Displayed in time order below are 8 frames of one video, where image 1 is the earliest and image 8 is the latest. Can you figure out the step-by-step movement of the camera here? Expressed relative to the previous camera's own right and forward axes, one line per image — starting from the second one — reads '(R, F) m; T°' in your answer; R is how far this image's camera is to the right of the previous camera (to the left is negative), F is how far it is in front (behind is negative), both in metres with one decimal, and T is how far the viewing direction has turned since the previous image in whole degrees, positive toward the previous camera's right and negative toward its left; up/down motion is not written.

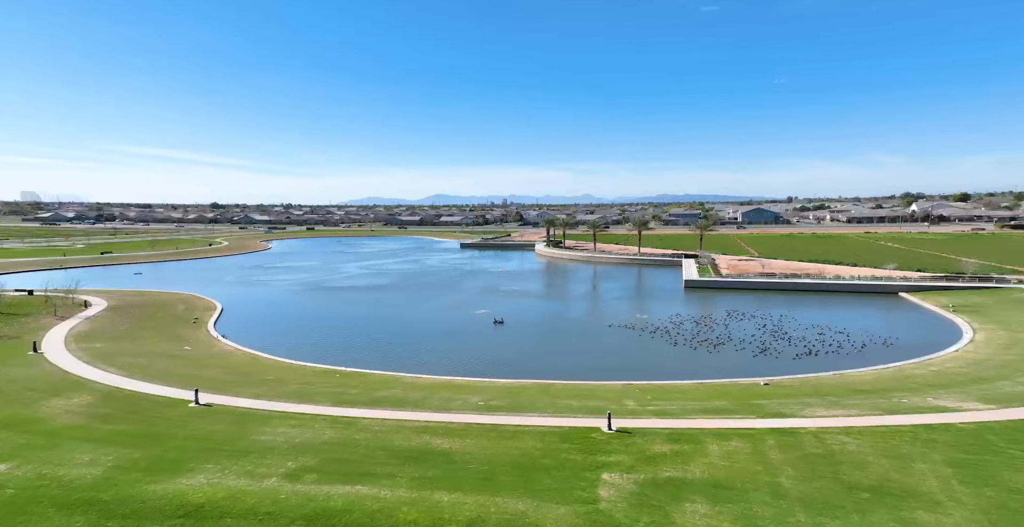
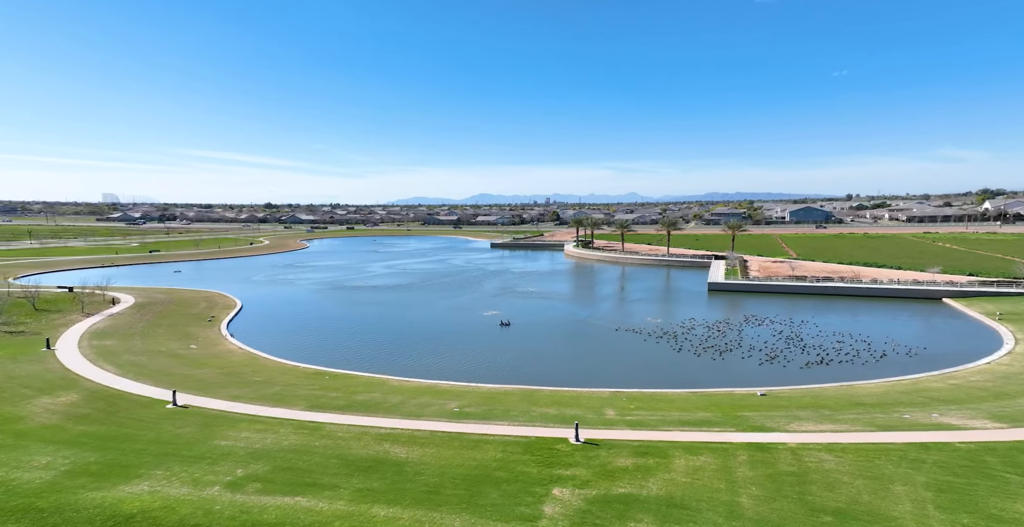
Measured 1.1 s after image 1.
(+1.5, +0.4) m; -3°
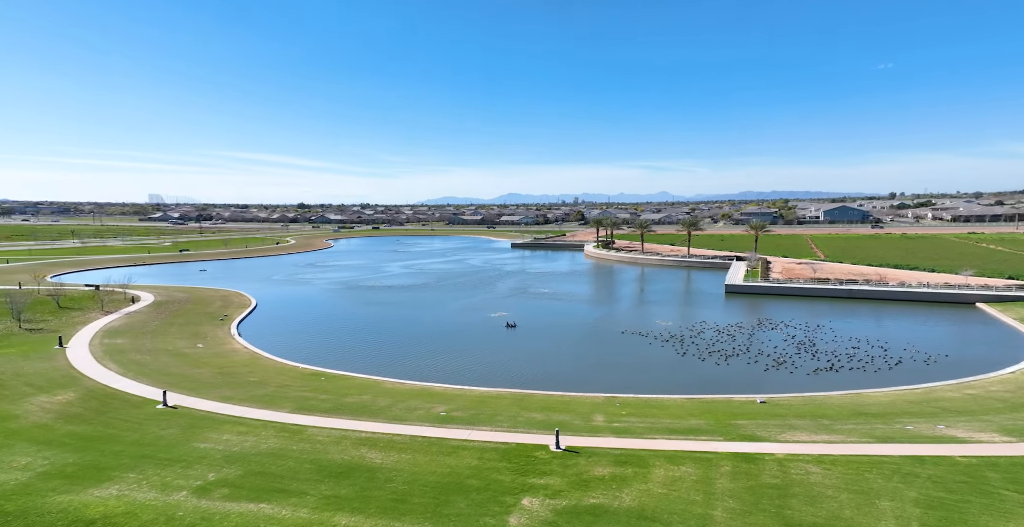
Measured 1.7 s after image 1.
(+0.9, +0.2) m; -2°
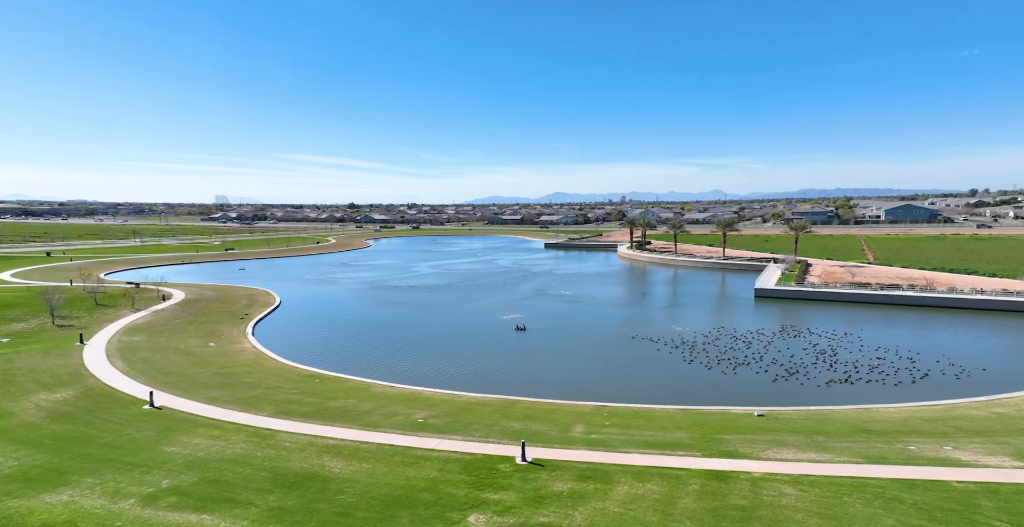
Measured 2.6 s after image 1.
(+1.5, +0.4) m; -3°
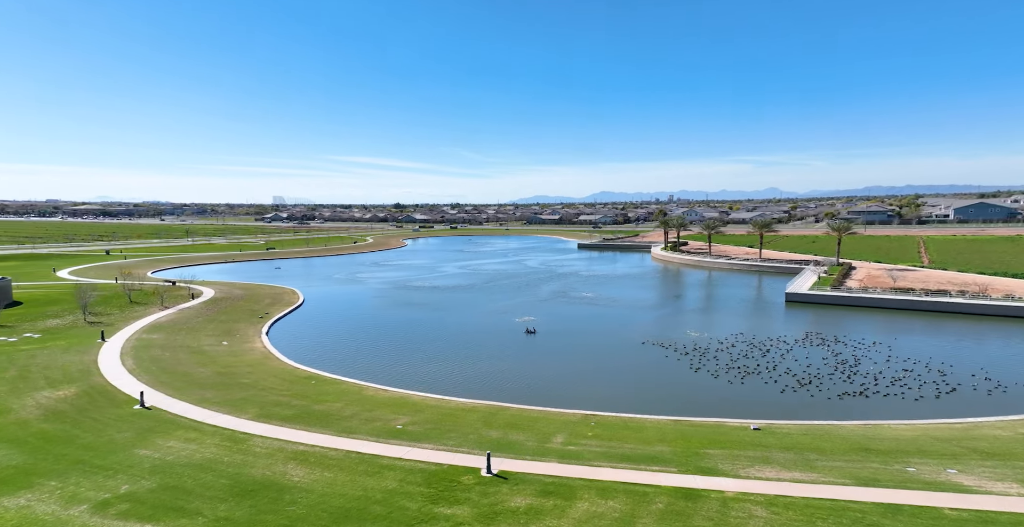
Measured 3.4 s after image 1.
(+1.5, +0.3) m; -3°
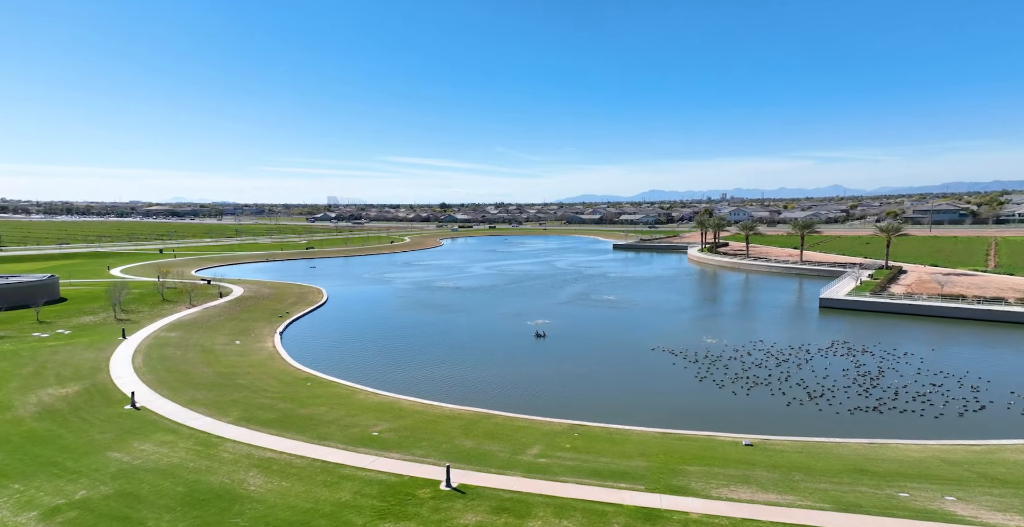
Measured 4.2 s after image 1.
(+1.6, +0.3) m; -3°
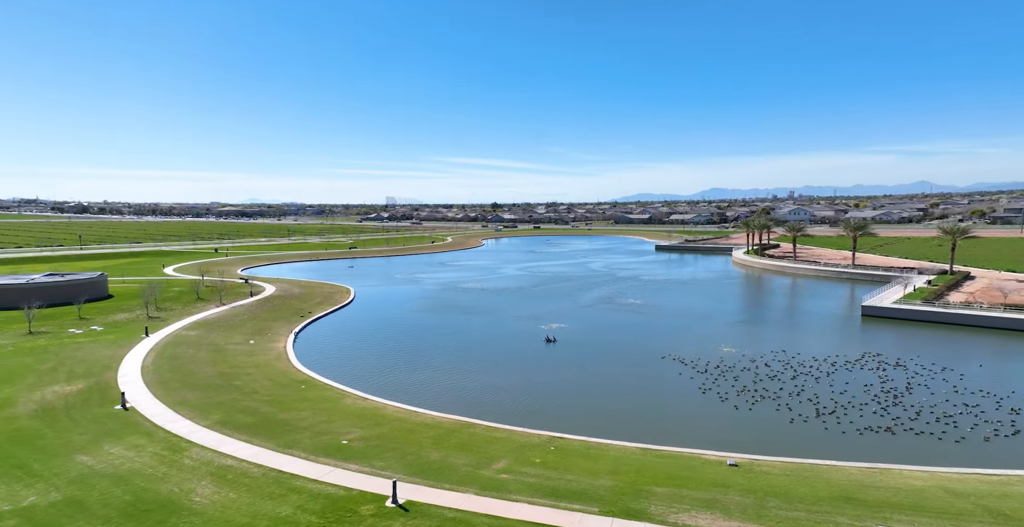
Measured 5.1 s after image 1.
(+1.9, +0.4) m; -4°
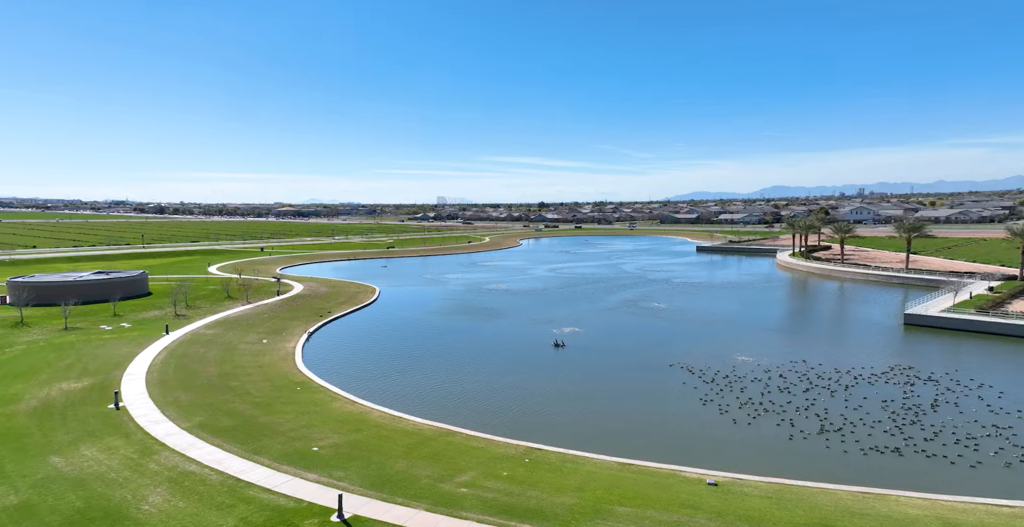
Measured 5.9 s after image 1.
(+1.9, +0.3) m; -4°
